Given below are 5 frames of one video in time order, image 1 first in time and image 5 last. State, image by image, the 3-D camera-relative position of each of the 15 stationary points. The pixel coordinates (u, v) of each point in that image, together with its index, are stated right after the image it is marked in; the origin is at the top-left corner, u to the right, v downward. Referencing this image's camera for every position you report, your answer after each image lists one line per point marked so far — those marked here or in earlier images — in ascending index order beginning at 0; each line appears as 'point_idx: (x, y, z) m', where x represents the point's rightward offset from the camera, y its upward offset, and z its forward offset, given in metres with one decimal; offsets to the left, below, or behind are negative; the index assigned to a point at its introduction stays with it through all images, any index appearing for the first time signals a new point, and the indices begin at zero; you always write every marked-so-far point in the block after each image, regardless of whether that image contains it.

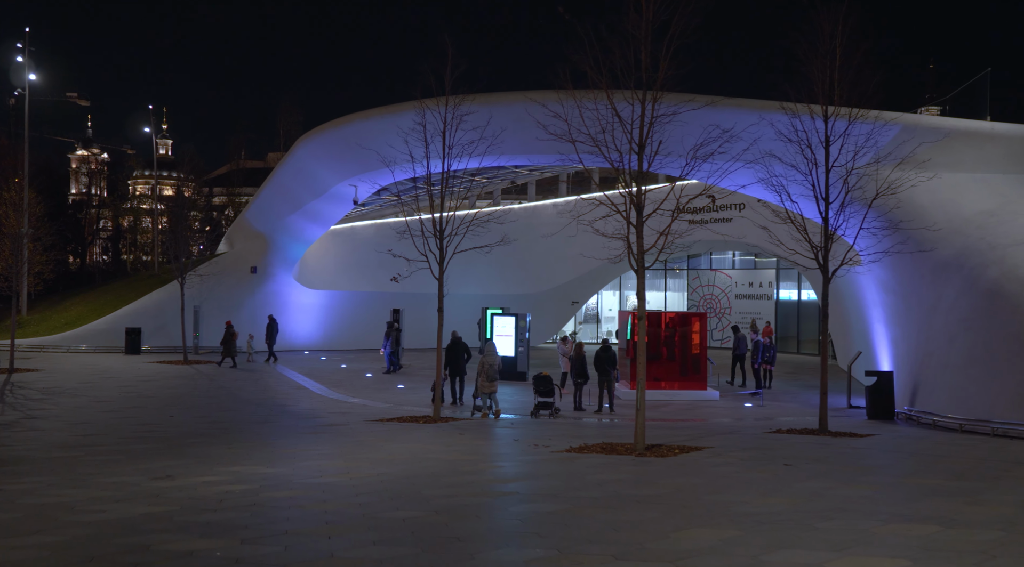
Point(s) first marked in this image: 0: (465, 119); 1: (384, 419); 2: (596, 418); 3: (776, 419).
0: (-0.8, +3.2, +18.7) m
1: (-2.3, -2.5, +17.5) m
2: (+1.7, -2.8, +19.9) m
3: (+5.2, -2.7, +18.9) m
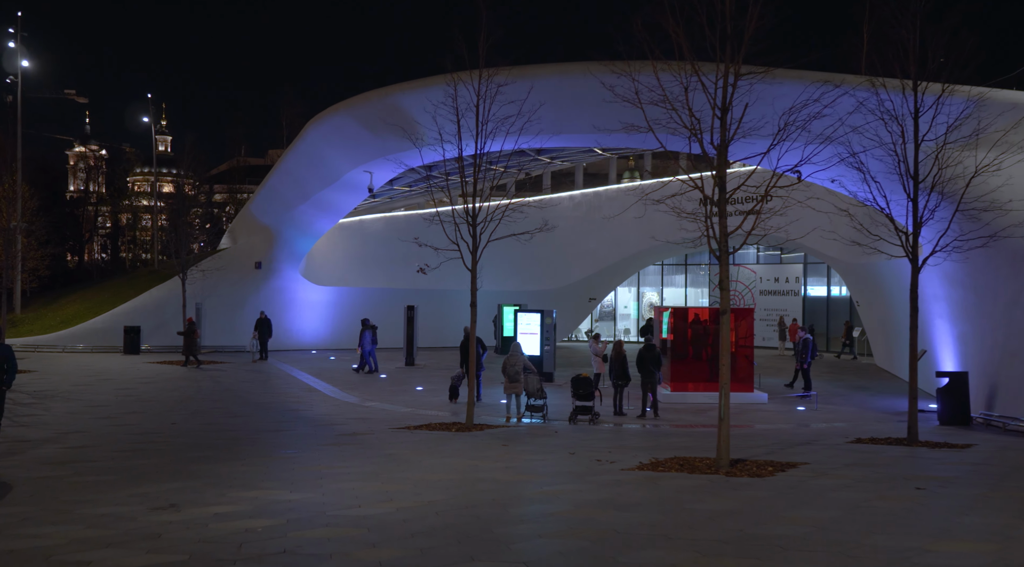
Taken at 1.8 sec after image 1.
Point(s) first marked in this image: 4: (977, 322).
0: (-0.2, +3.3, +16.9) m
1: (-1.7, -2.3, +15.7) m
2: (+2.4, -2.6, +18.1) m
3: (+5.8, -2.5, +17.1) m
4: (+8.7, -0.7, +18.0) m
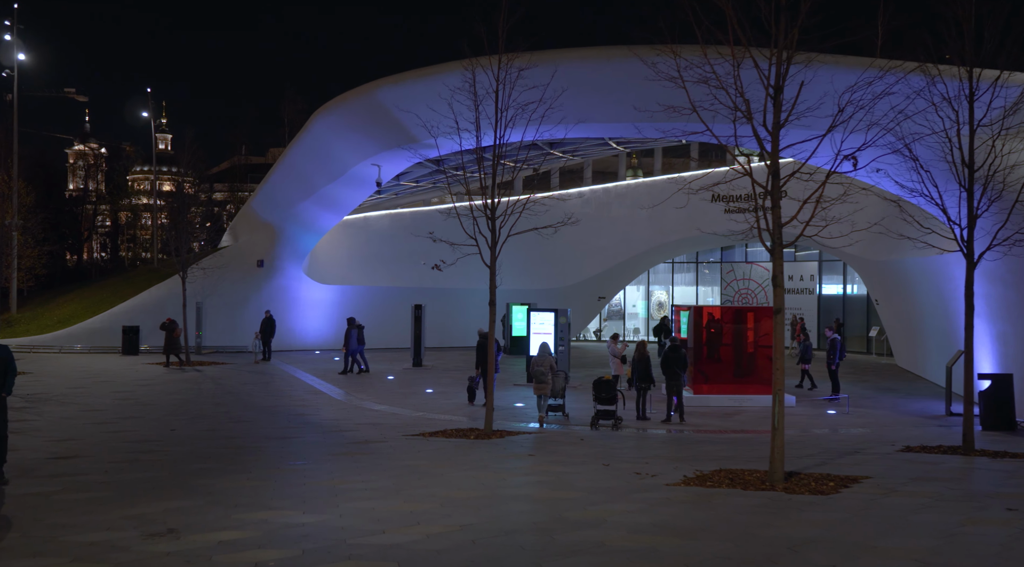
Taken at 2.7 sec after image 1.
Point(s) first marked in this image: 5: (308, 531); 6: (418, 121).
0: (+0.2, +3.4, +15.9) m
1: (-1.3, -2.3, +14.7) m
2: (+2.7, -2.6, +17.1) m
3: (+6.2, -2.5, +16.2) m
4: (+9.0, -0.7, +17.1) m
5: (-1.5, -1.8, +7.2) m
6: (-1.8, +3.0, +18.0) m
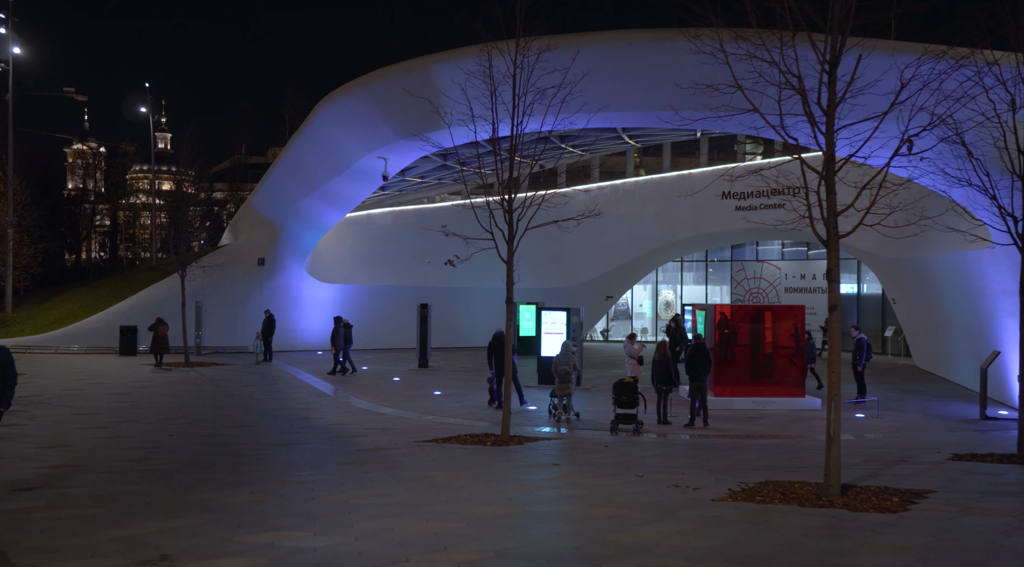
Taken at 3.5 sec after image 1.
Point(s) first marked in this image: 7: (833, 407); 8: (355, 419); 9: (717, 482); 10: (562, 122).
0: (+0.4, +3.4, +15.0) m
1: (-1.1, -2.2, +13.8) m
2: (+3.0, -2.5, +16.2) m
3: (+6.4, -2.4, +15.3) m
4: (+9.3, -0.6, +16.2) m
5: (-1.2, -1.8, +6.3) m
6: (-1.5, +3.1, +17.1) m
7: (+2.9, -1.1, +8.8) m
8: (-2.7, -2.3, +16.4) m
9: (+2.0, -2.0, +9.5) m
10: (+0.8, +2.7, +16.0) m
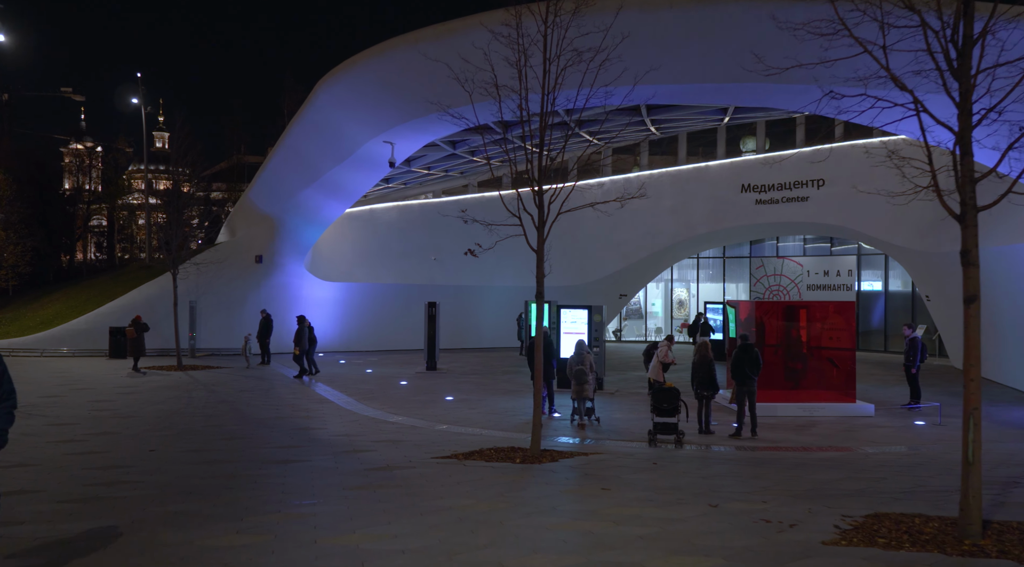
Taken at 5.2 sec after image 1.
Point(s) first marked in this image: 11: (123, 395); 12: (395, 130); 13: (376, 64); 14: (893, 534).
0: (+0.8, +3.5, +13.2) m
1: (-0.7, -2.1, +12.0) m
2: (+3.4, -2.4, +14.5) m
3: (+6.8, -2.3, +13.5) m
4: (+9.7, -0.5, +14.4) m
5: (-0.9, -1.7, +4.5) m
6: (-1.1, +3.2, +15.3) m
7: (+3.3, -1.0, +7.0) m
8: (-2.3, -2.2, +14.6) m
9: (+2.4, -1.9, +7.7) m
10: (+1.2, +2.8, +14.2) m
11: (-7.6, -2.2, +18.7) m
12: (-2.1, +2.9, +18.0) m
13: (-2.4, +3.8, +16.6) m
14: (+2.7, -1.8, +7.0) m
